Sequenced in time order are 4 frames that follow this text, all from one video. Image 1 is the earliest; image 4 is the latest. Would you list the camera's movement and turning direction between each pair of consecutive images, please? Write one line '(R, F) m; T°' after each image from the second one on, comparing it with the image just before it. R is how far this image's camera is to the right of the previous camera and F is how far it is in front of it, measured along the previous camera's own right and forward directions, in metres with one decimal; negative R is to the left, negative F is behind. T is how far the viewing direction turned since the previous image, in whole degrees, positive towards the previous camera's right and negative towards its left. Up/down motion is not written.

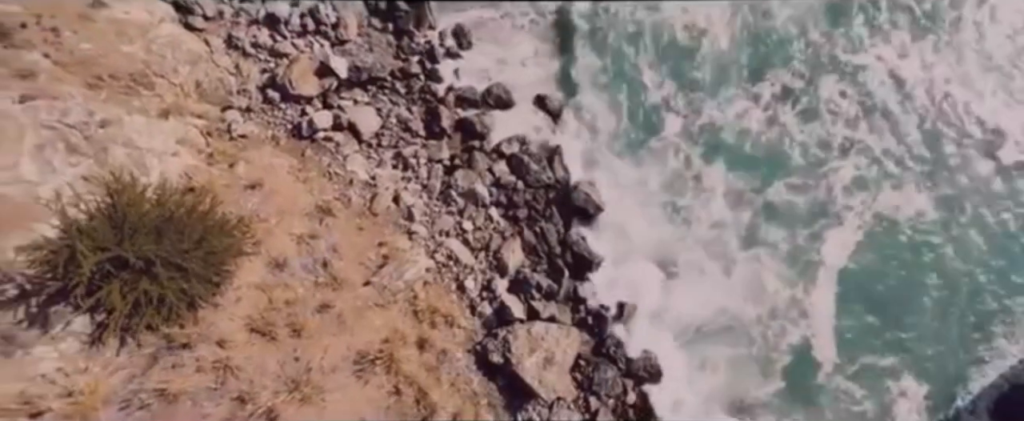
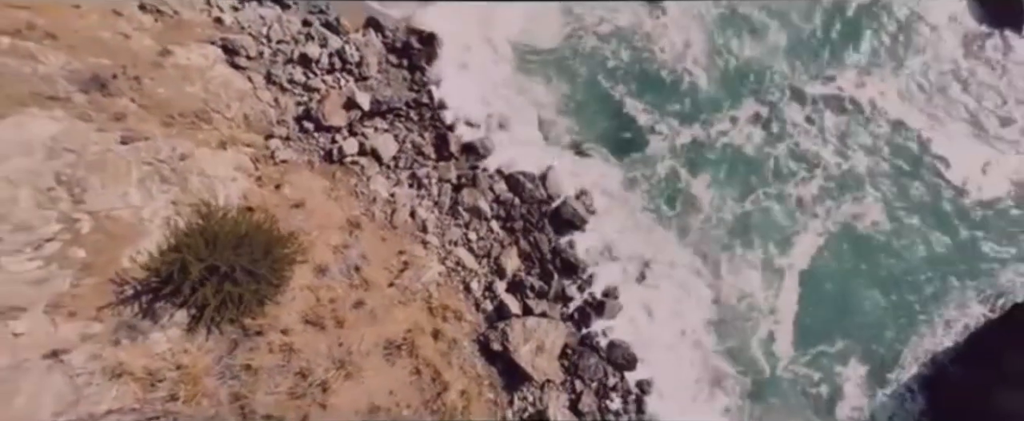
(0.0, -0.9) m; 0°
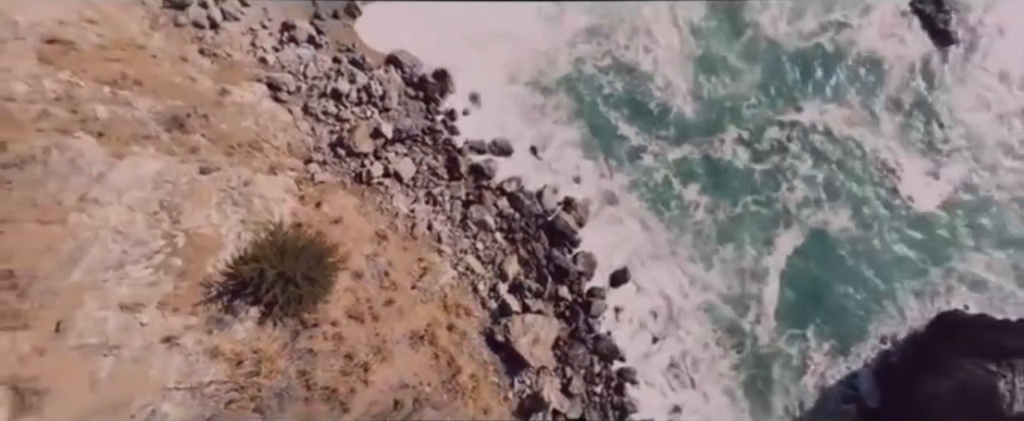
(0.0, -1.0) m; 0°
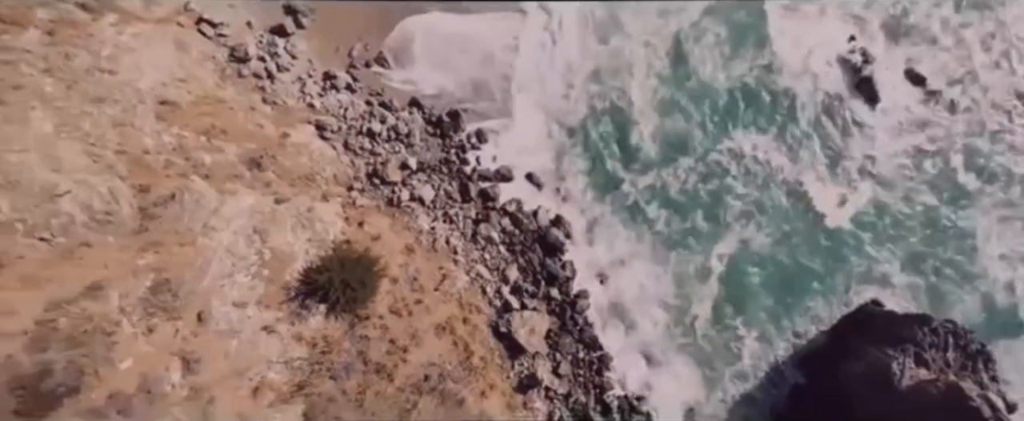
(0.0, -1.7) m; 0°
